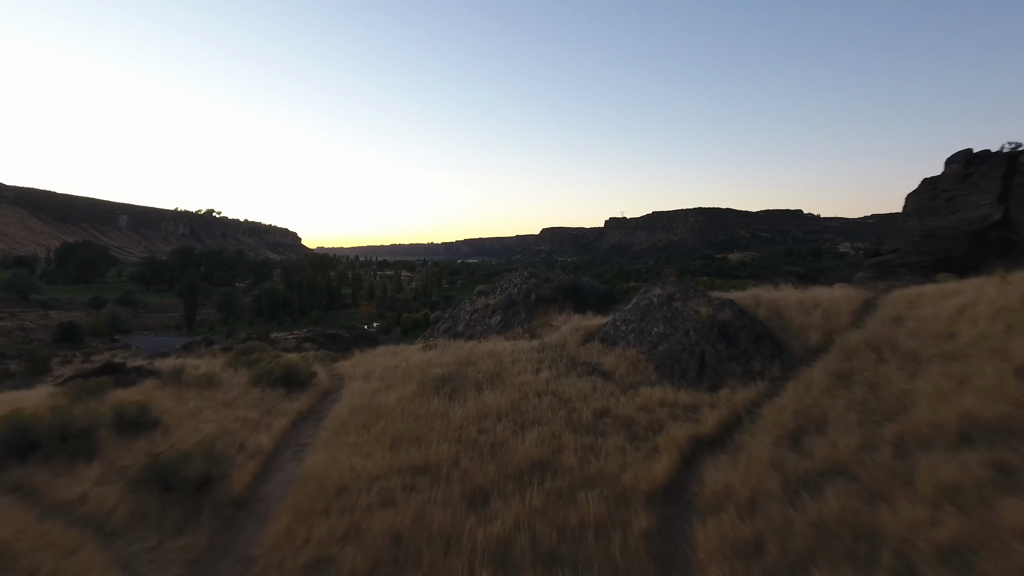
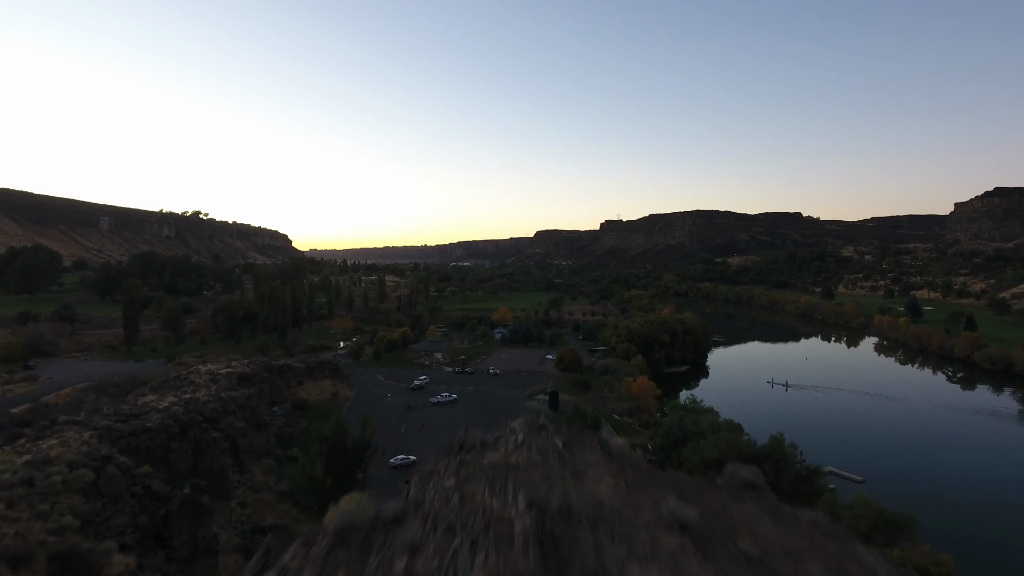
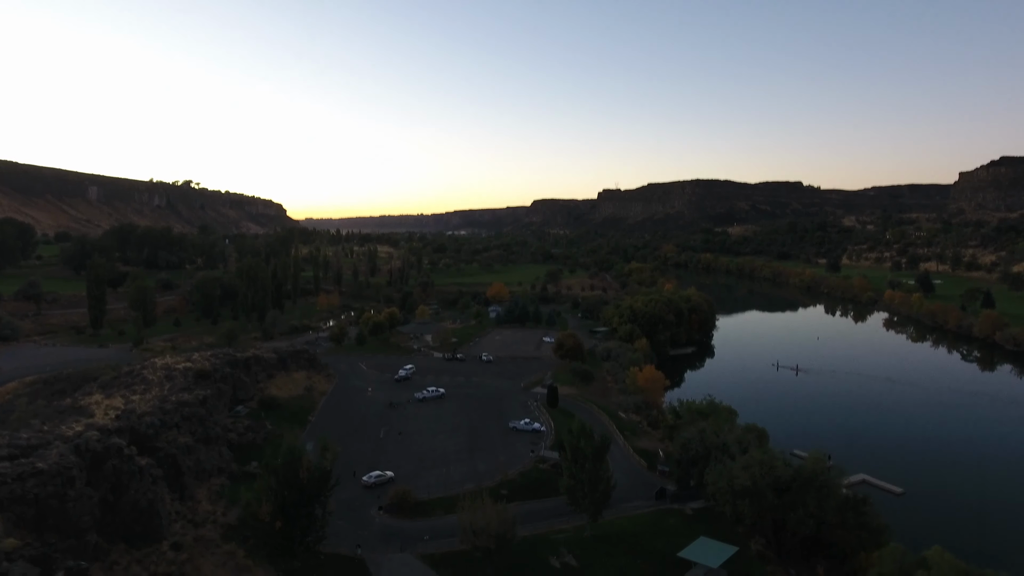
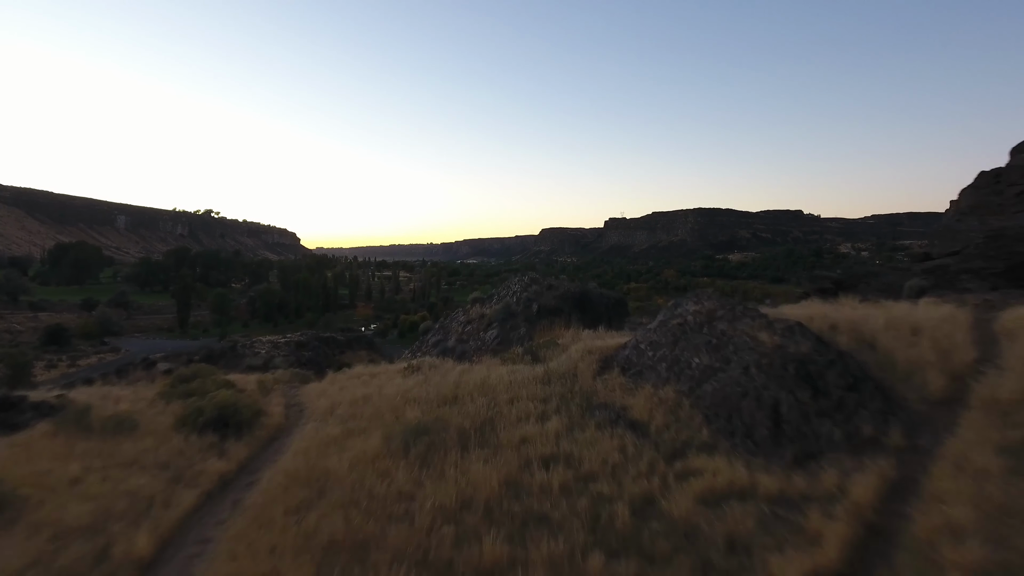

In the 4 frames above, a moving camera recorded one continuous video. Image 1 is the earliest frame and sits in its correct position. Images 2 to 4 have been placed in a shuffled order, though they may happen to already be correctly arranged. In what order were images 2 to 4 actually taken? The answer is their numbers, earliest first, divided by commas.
4, 2, 3
